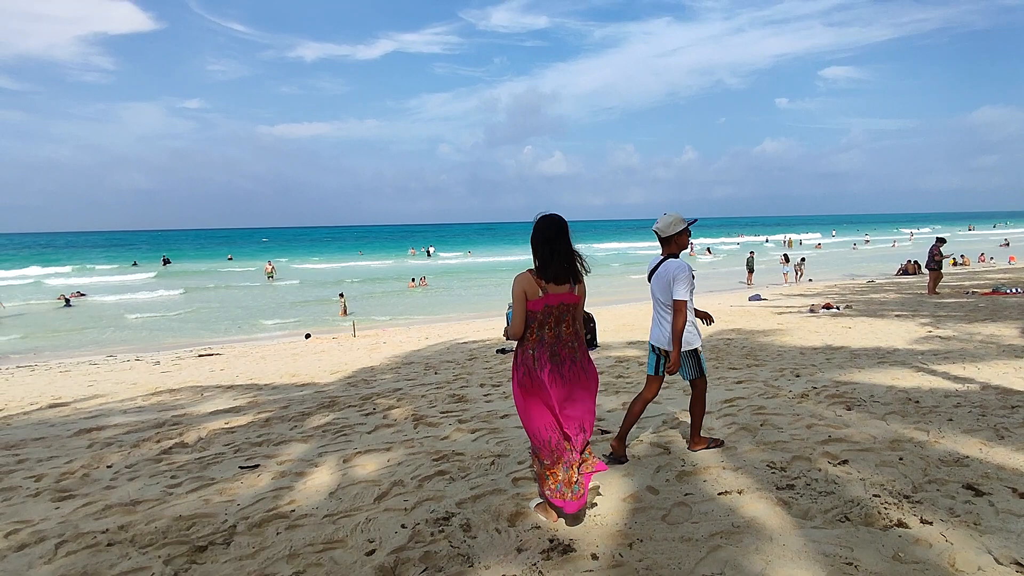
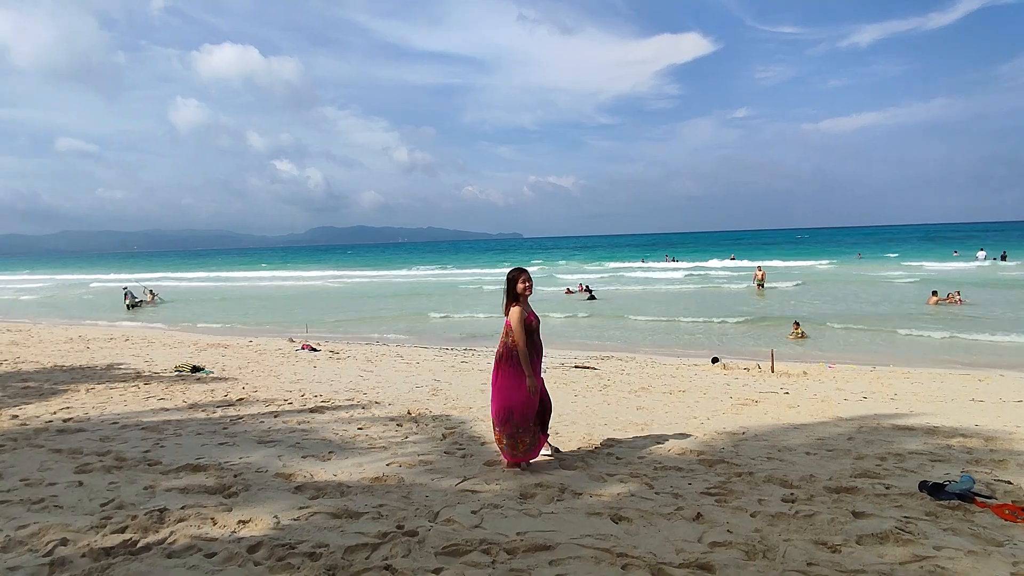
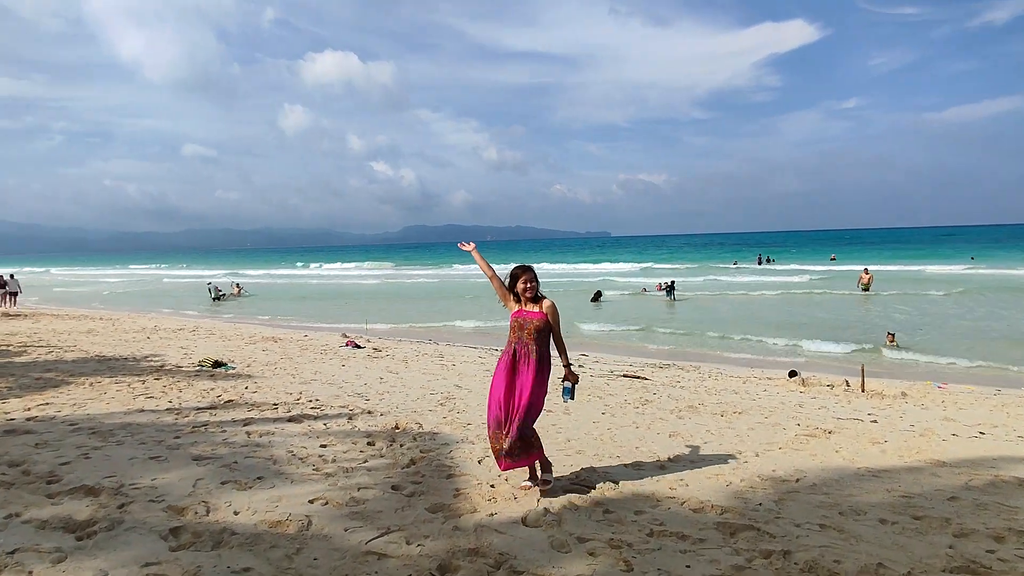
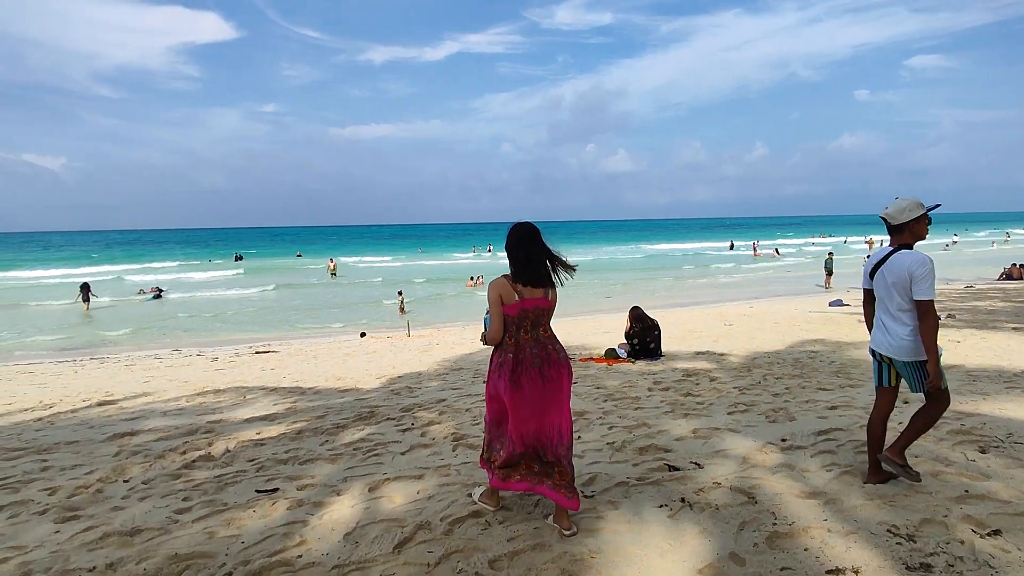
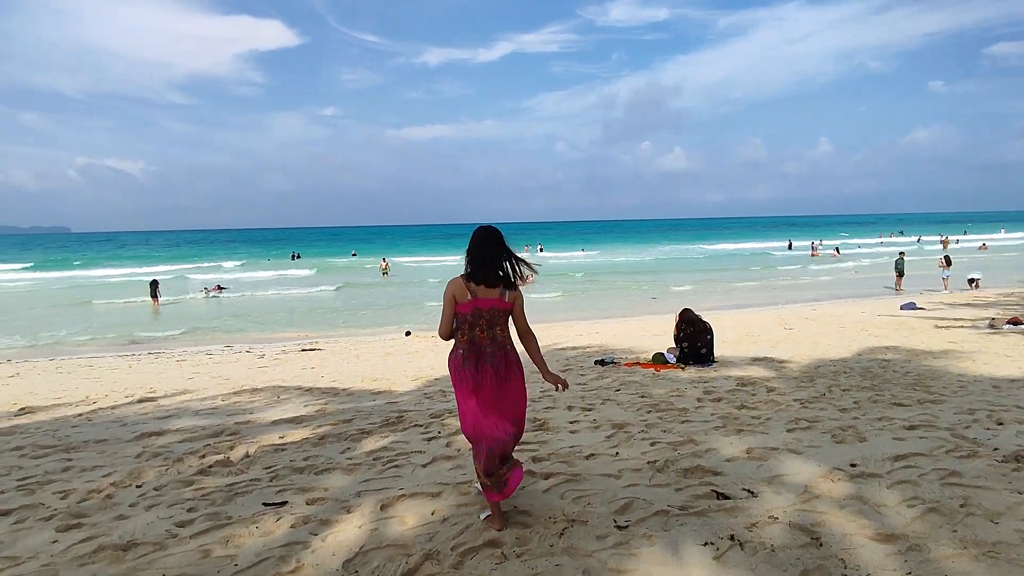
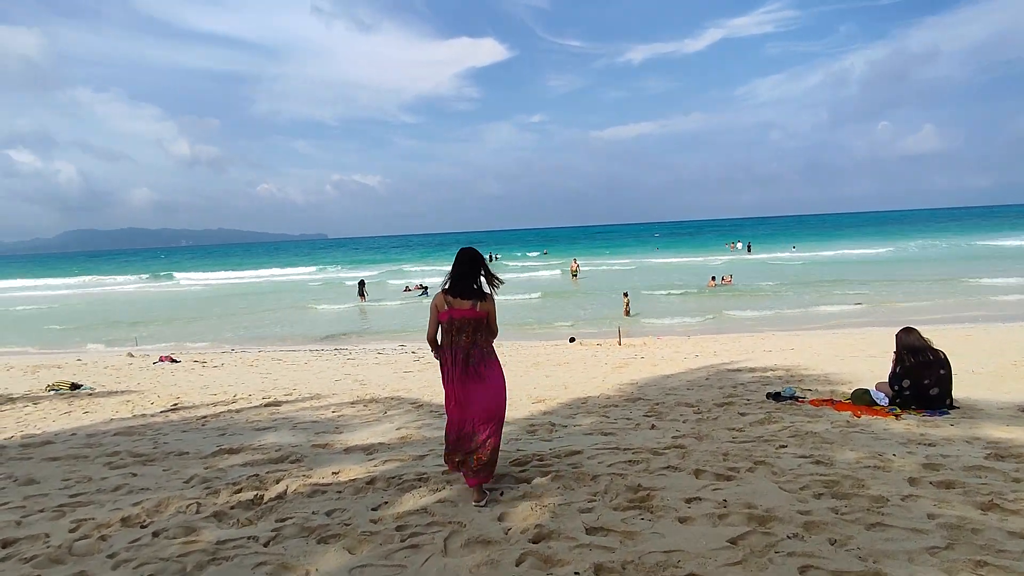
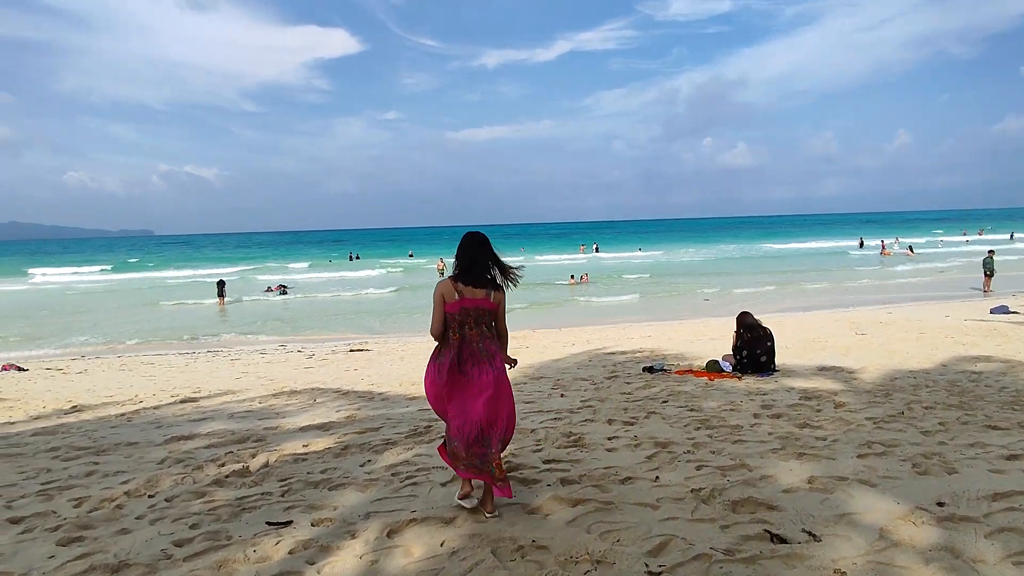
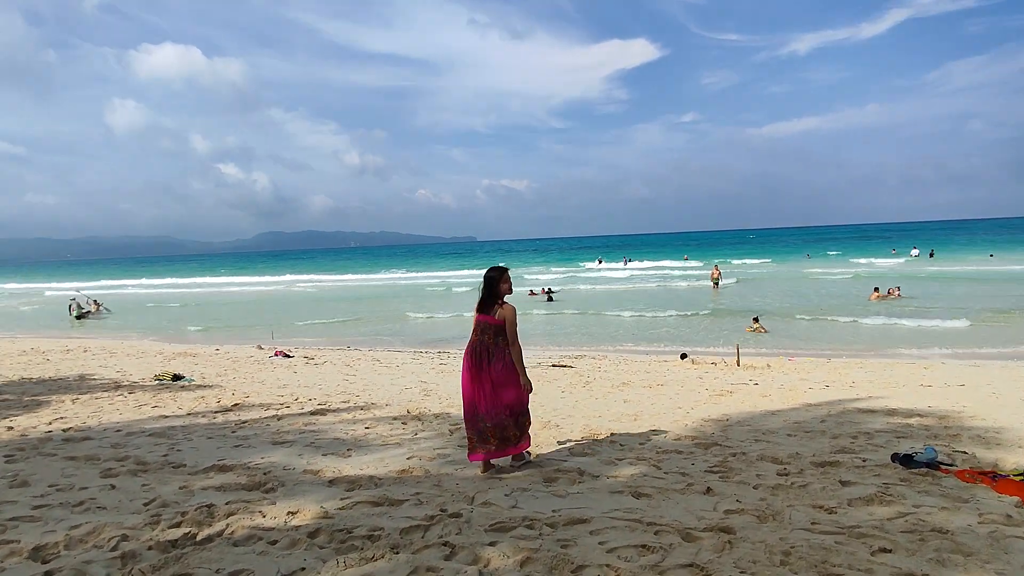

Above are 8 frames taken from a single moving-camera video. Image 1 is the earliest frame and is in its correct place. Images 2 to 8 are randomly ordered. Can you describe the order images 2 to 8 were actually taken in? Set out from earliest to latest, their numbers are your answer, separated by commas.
4, 5, 7, 6, 8, 2, 3
